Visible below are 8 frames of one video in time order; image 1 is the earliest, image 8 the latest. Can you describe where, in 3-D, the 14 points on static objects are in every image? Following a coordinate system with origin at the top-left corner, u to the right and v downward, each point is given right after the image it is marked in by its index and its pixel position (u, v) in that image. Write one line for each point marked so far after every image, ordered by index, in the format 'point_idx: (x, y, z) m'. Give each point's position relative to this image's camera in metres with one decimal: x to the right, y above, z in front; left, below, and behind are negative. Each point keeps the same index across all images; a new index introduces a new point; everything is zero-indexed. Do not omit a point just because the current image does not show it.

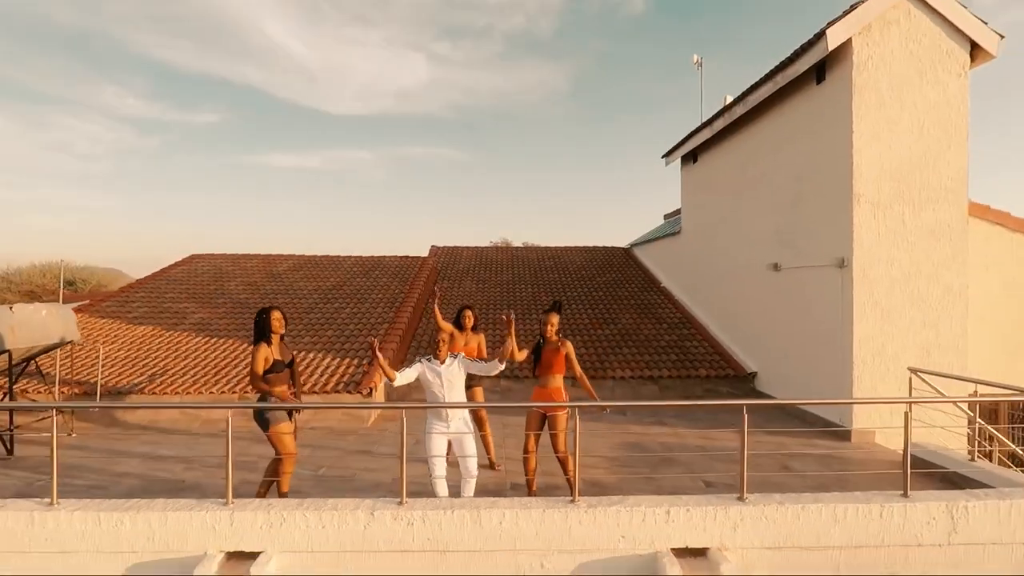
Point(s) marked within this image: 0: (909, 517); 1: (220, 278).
0: (+1.8, -1.1, +2.5) m
1: (-4.3, +0.2, +8.0) m
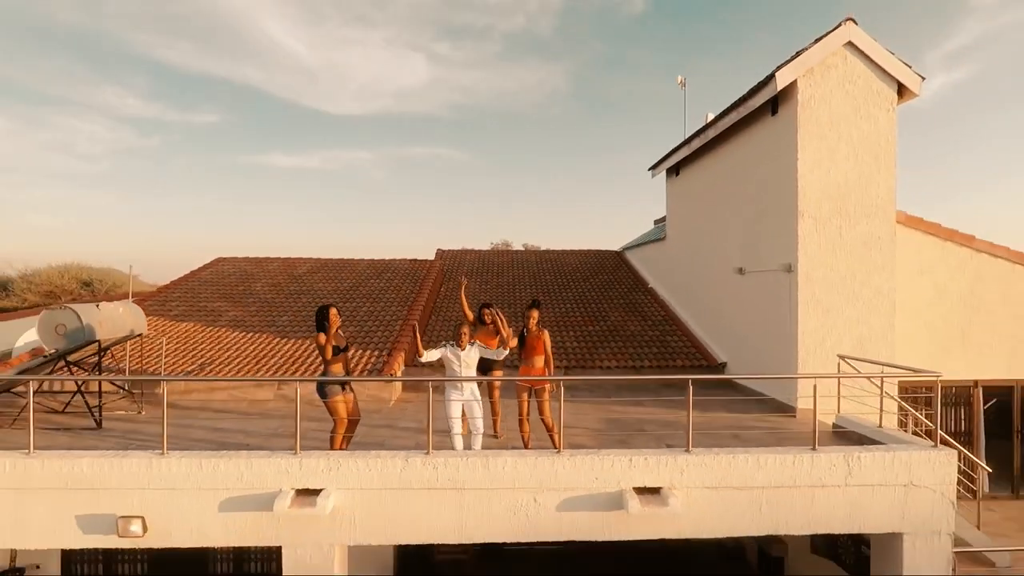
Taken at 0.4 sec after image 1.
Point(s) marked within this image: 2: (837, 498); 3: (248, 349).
0: (+1.8, -1.1, +3.3) m
1: (-4.3, +0.1, +8.7) m
2: (+1.9, -1.3, +3.3) m
3: (-3.0, -0.7, +6.0) m
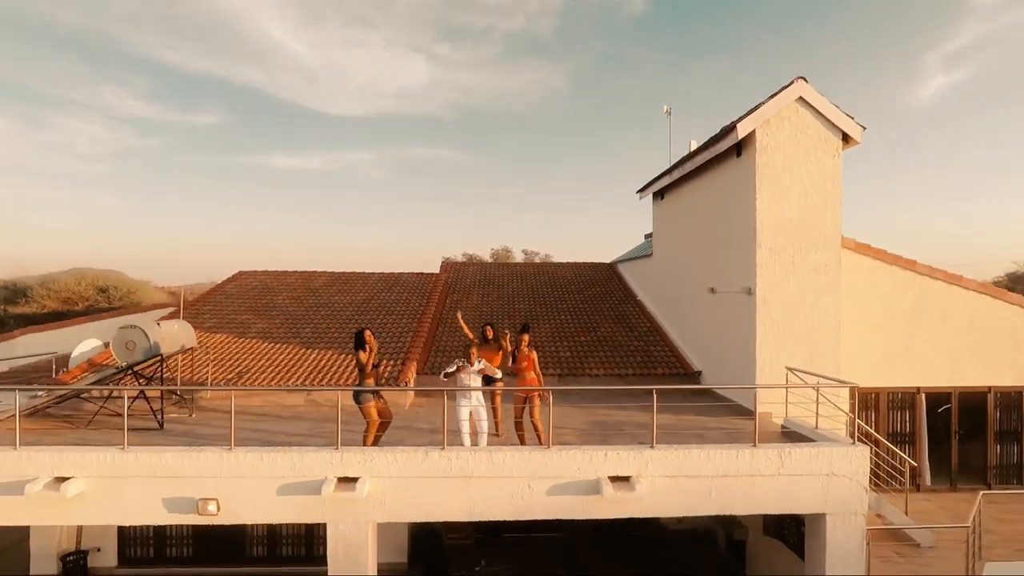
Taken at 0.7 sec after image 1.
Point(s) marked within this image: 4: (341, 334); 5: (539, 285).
0: (+1.8, -1.3, +4.1) m
1: (-4.3, -0.1, +9.5) m
2: (+1.9, -1.5, +4.1) m
3: (-3.0, -0.9, +6.8) m
4: (-2.5, -0.7, +7.7) m
5: (+0.5, +0.1, +10.8) m
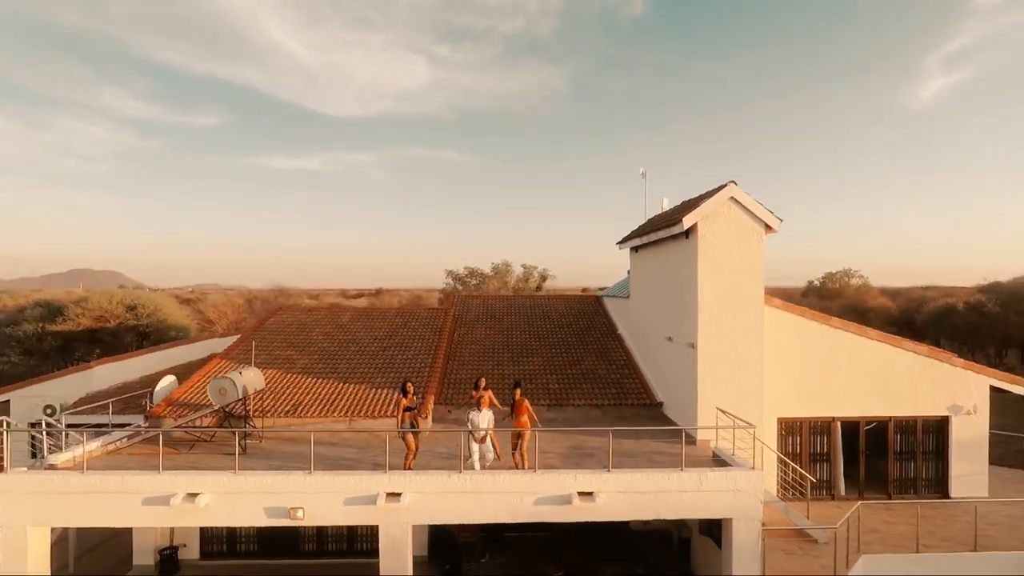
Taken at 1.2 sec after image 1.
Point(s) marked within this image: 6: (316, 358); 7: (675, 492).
0: (+1.8, -2.0, +5.7) m
1: (-4.3, -0.8, +11.2) m
2: (+1.9, -2.2, +5.7) m
3: (-3.0, -1.6, +8.5) m
4: (-2.5, -1.4, +9.4) m
5: (+0.5, -0.7, +12.5) m
6: (-3.6, -1.3, +9.8) m
7: (+1.7, -2.2, +5.7) m
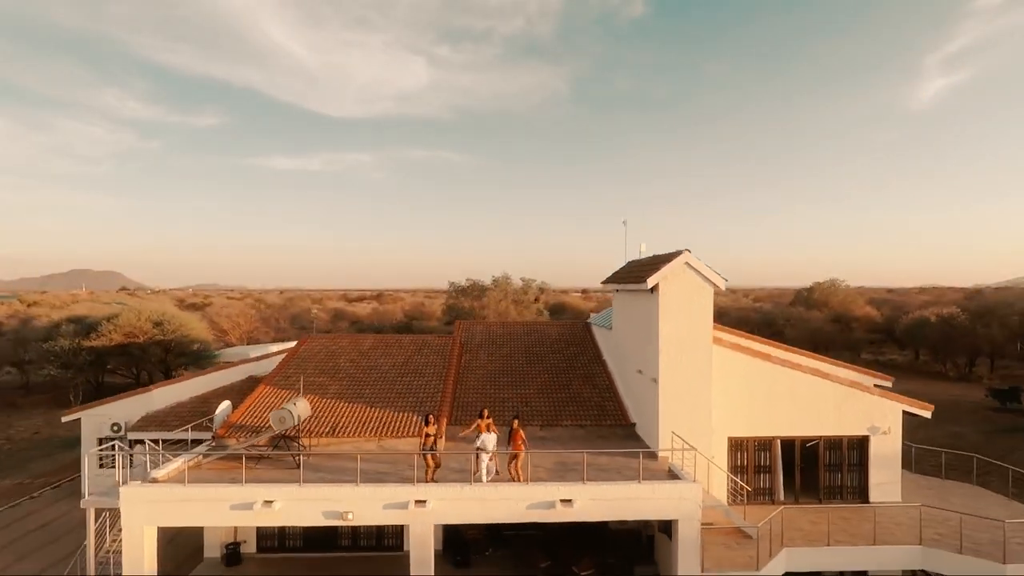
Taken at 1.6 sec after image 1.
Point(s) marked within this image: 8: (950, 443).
0: (+1.7, -2.8, +7.5) m
1: (-4.3, -1.6, +12.9) m
2: (+1.9, -3.0, +7.5) m
3: (-3.0, -2.4, +10.2) m
4: (-2.5, -2.2, +11.2) m
5: (+0.5, -1.4, +14.2) m
6: (-3.6, -2.1, +11.5) m
7: (+1.7, -2.9, +7.5) m
8: (+14.8, -5.3, +18.2) m
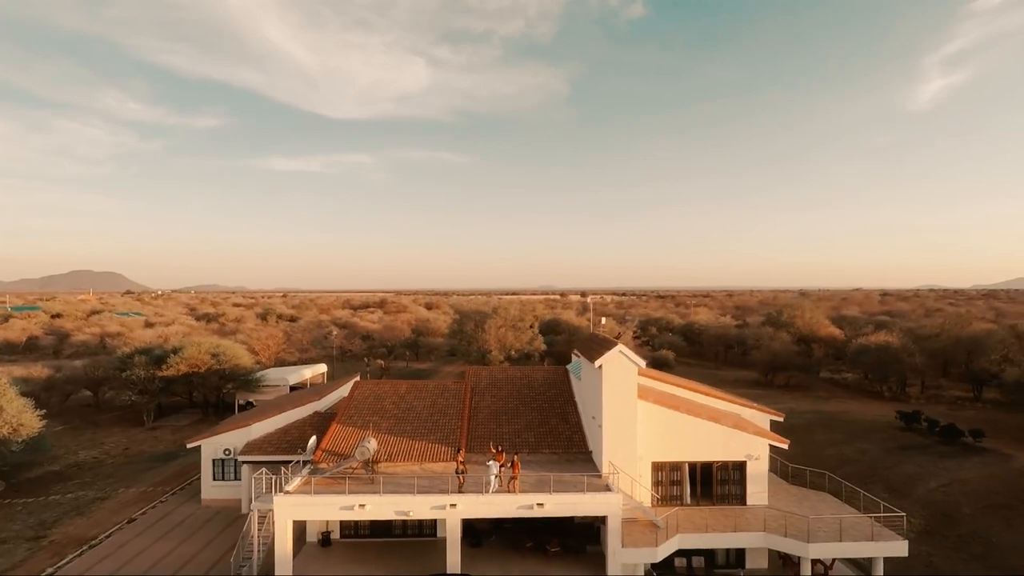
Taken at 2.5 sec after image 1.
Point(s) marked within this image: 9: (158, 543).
0: (+1.6, -4.8, +12.4) m
1: (-4.4, -3.6, +17.9) m
2: (+1.8, -5.0, +12.4) m
3: (-3.1, -4.5, +15.2) m
4: (-2.6, -4.2, +16.1) m
5: (+0.4, -3.5, +19.2) m
6: (-3.7, -4.1, +16.5) m
7: (+1.6, -5.0, +12.4) m
8: (+14.7, -7.3, +23.1) m
9: (-9.9, -7.1, +15.2) m
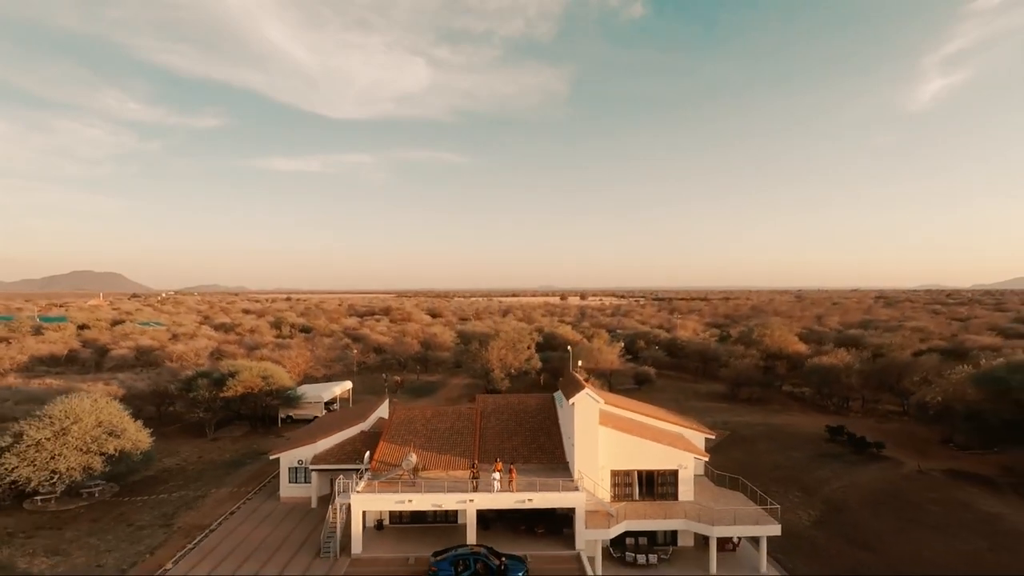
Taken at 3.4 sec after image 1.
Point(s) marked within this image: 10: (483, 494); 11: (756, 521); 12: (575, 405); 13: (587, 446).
0: (+1.6, -7.1, +18.4) m
1: (-4.5, -5.9, +23.9) m
2: (+1.8, -7.3, +18.4) m
3: (-3.2, -6.7, +21.2) m
4: (-2.6, -6.5, +22.1) m
5: (+0.4, -5.7, +25.2) m
6: (-3.7, -6.3, +22.5) m
7: (+1.6, -7.2, +18.4) m
8: (+14.6, -9.5, +29.1) m
9: (-10.0, -9.4, +21.2) m
10: (-0.9, -7.0, +18.3) m
11: (+8.6, -8.2, +19.0) m
12: (+2.3, -4.3, +19.9) m
13: (+2.8, -5.8, +19.8) m
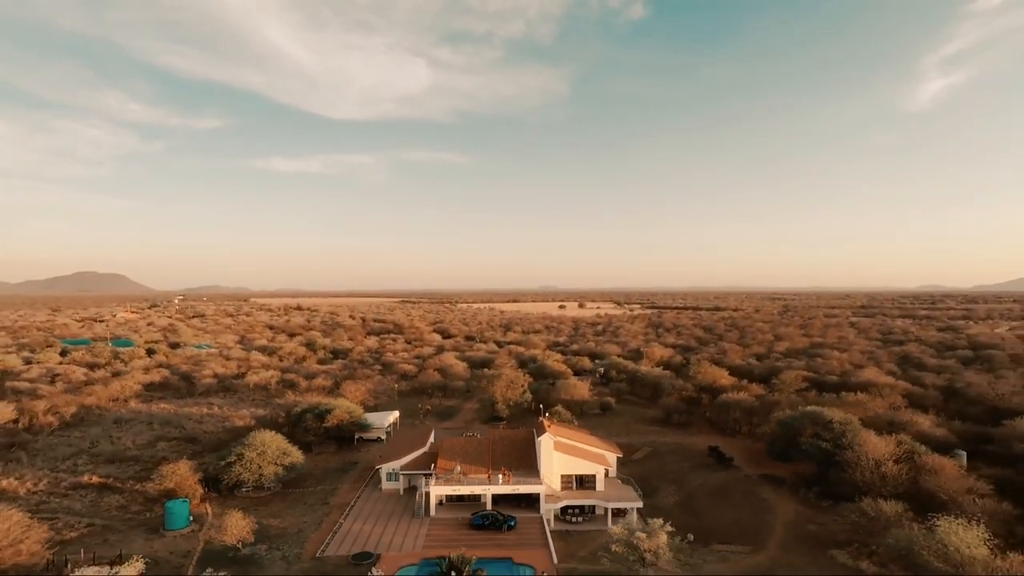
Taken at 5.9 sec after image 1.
0: (+1.4, -13.8, +37.4) m
1: (-4.7, -12.6, +42.8) m
2: (+1.5, -14.0, +37.4) m
3: (-3.4, -13.4, +40.1) m
4: (-2.9, -13.2, +41.1) m
5: (+0.2, -12.5, +44.1) m
6: (-3.9, -13.1, +41.4) m
7: (+1.3, -14.0, +37.4) m
8: (+14.4, -16.3, +48.0) m
9: (-10.2, -16.1, +40.2) m
10: (-1.1, -13.8, +37.3) m
11: (+8.4, -14.9, +38.0) m
12: (+2.1, -11.0, +38.9) m
13: (+2.6, -12.6, +38.8) m
